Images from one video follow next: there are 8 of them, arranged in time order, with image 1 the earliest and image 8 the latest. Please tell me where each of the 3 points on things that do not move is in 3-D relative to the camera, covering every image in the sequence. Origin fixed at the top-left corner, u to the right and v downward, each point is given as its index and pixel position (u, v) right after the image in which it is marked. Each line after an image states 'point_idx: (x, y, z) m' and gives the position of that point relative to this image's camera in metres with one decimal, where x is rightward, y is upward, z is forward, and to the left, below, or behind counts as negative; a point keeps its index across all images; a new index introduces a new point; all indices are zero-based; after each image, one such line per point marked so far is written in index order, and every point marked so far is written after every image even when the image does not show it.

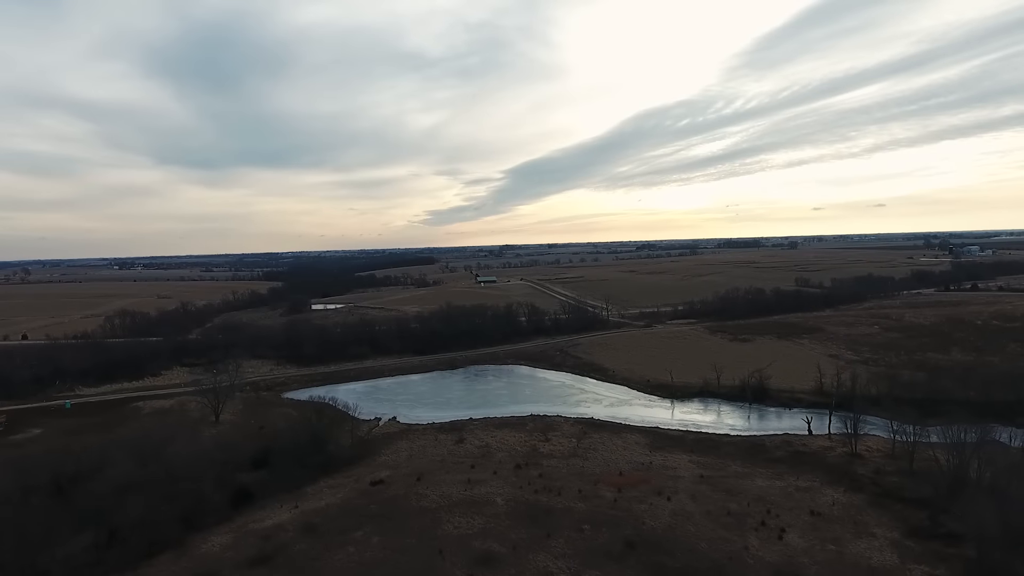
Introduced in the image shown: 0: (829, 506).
0: (+7.4, -5.1, +15.0) m
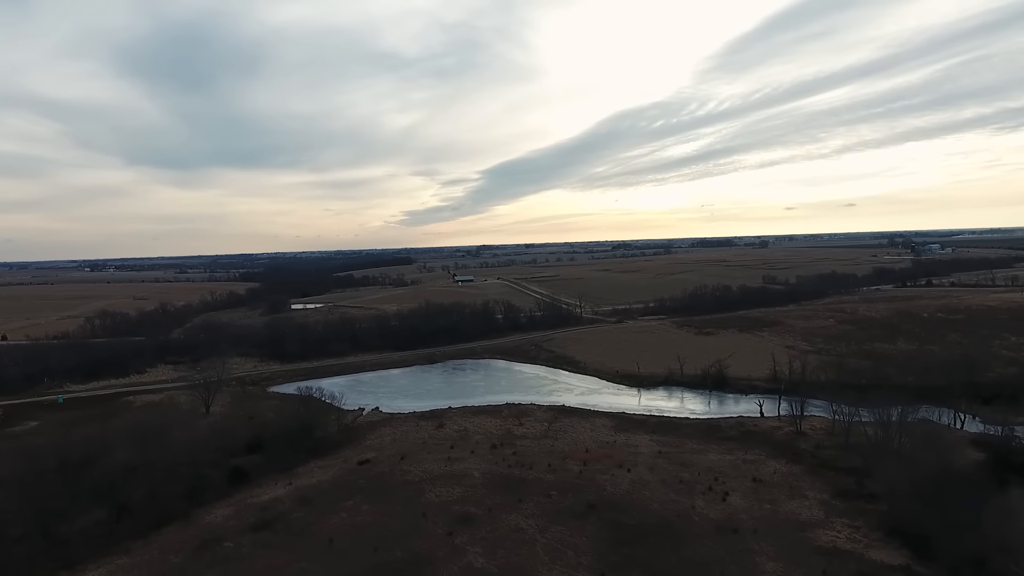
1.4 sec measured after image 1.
0: (+6.8, -4.9, +16.8) m
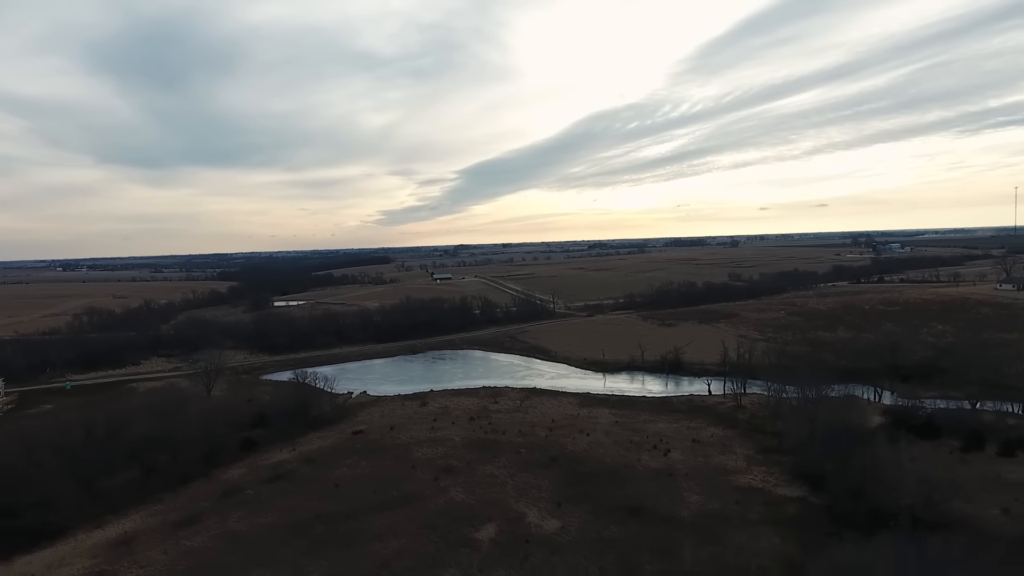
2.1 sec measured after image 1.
0: (+6.1, -4.6, +19.8) m
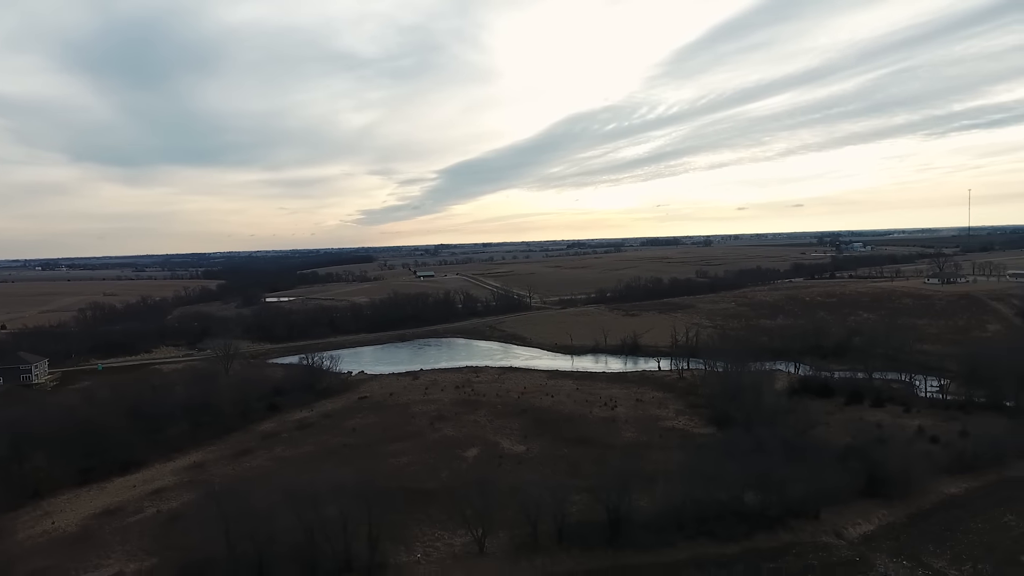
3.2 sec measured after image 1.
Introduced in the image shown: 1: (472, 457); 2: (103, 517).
0: (+5.2, -4.2, +24.4) m
1: (-1.0, -4.3, +16.2) m
2: (-8.8, -4.9, +13.7) m
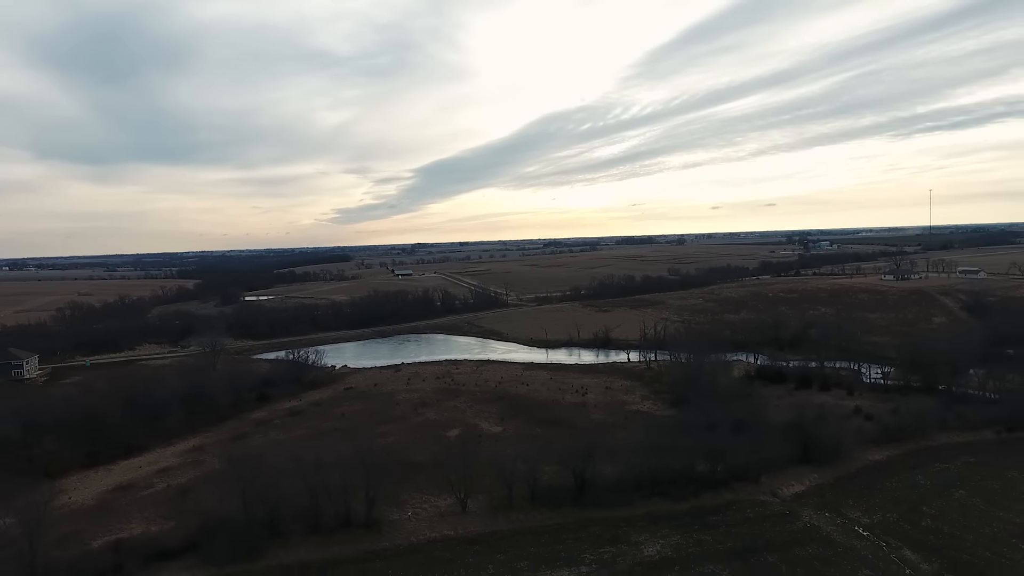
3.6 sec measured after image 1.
0: (+4.3, -4.0, +26.2) m
1: (-1.6, -4.2, +17.8) m
2: (-9.3, -4.8, +15.0) m
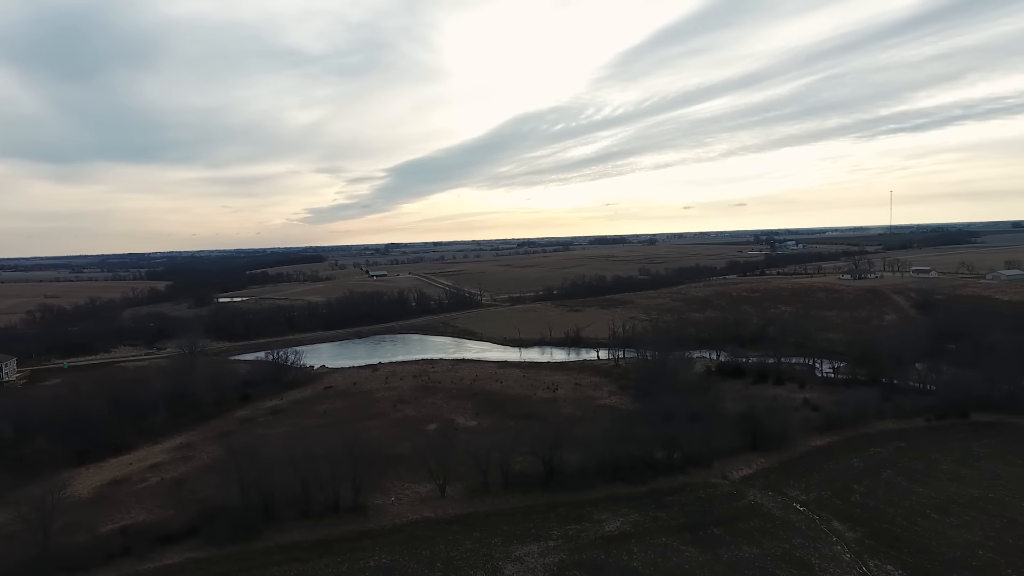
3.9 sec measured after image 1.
0: (+3.2, -4.1, +27.5) m
1: (-2.4, -4.2, +18.9) m
2: (-9.9, -4.9, +15.8) m
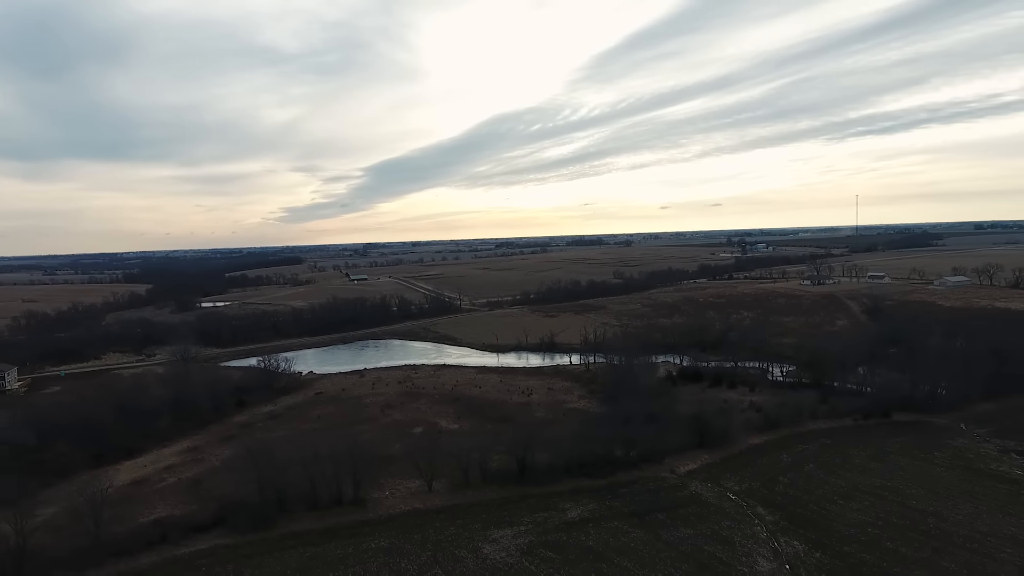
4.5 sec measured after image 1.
0: (+2.2, -4.6, +29.9) m
1: (-3.1, -4.8, +21.2) m
2: (-10.5, -5.5, +17.8) m
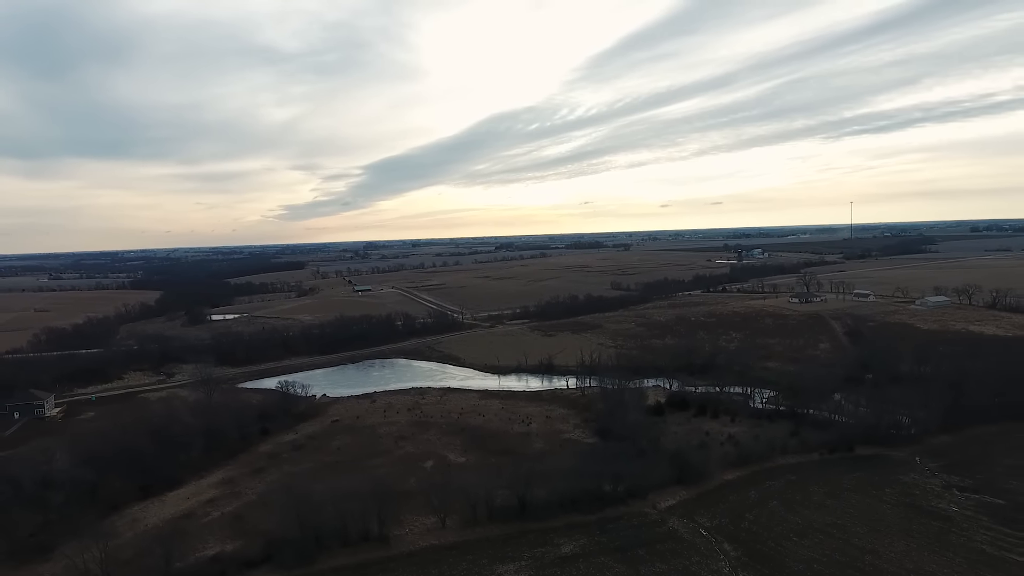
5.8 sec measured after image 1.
0: (+2.2, -6.4, +32.5) m
1: (-3.1, -6.7, +23.7) m
2: (-10.5, -7.4, +20.3) m
